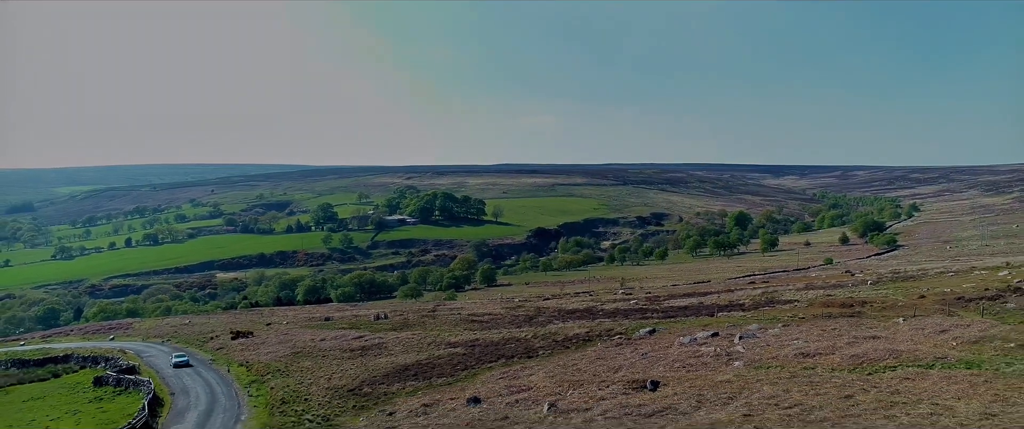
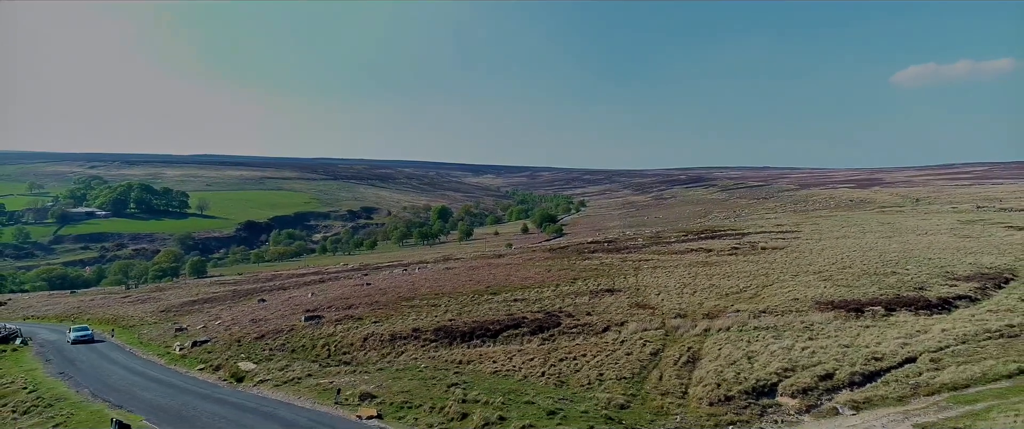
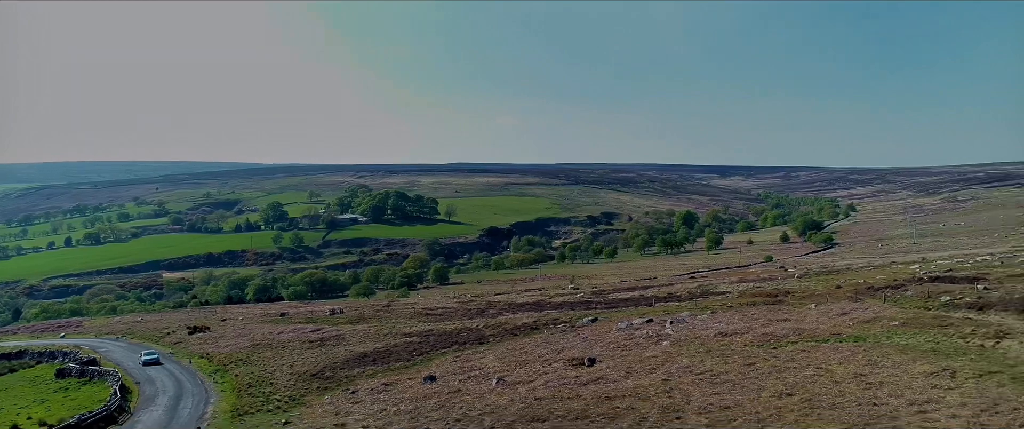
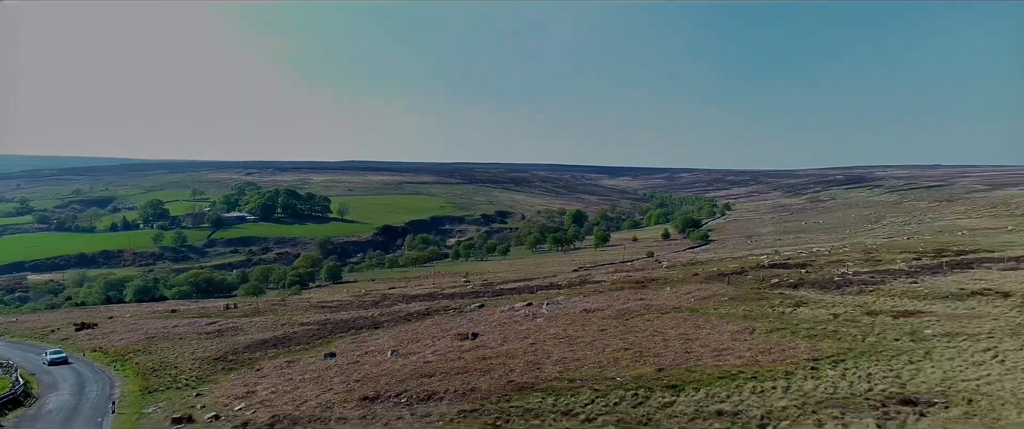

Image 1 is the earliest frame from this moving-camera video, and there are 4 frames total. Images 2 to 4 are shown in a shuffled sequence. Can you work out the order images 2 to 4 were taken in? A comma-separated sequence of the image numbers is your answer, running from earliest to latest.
3, 4, 2
